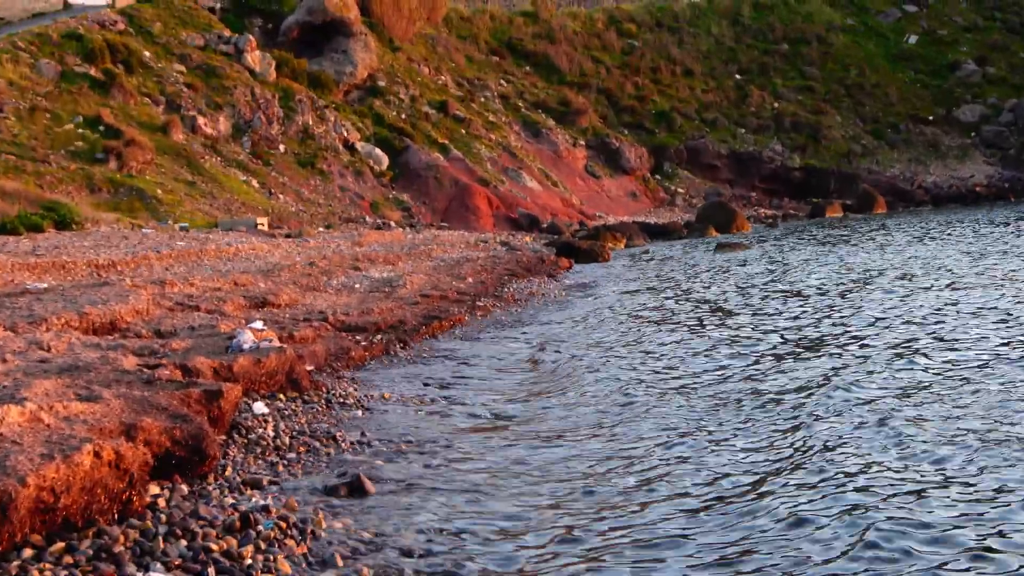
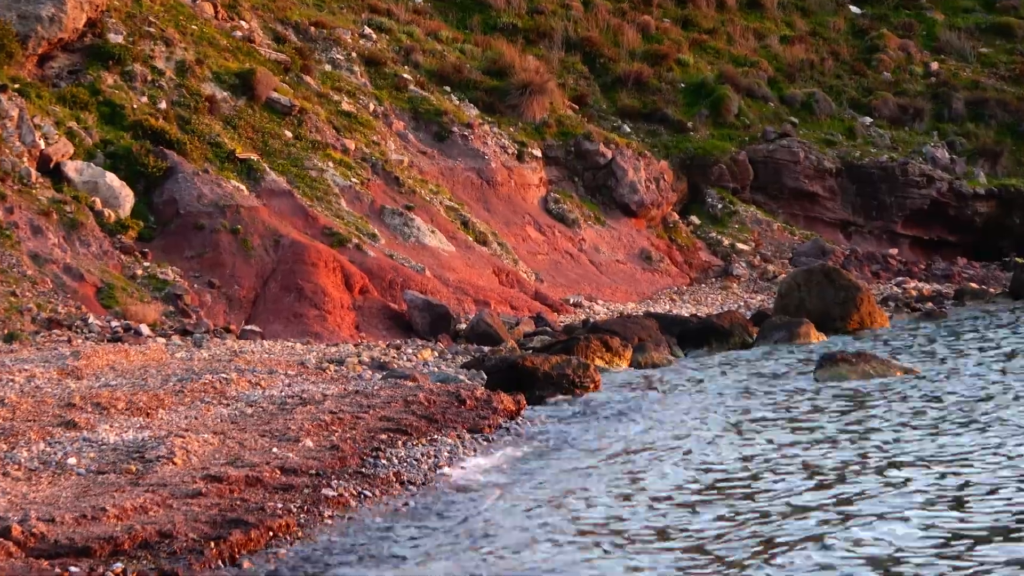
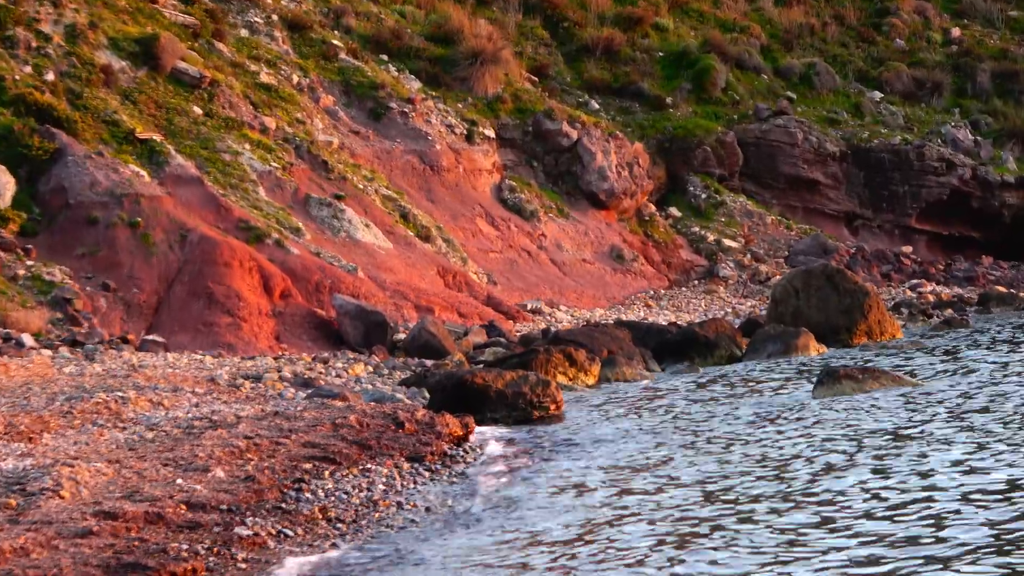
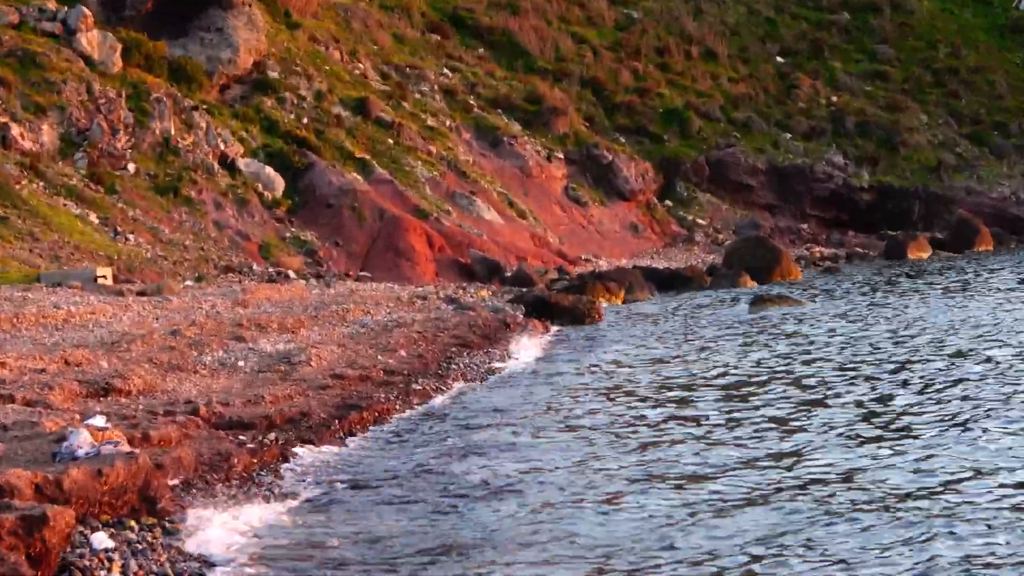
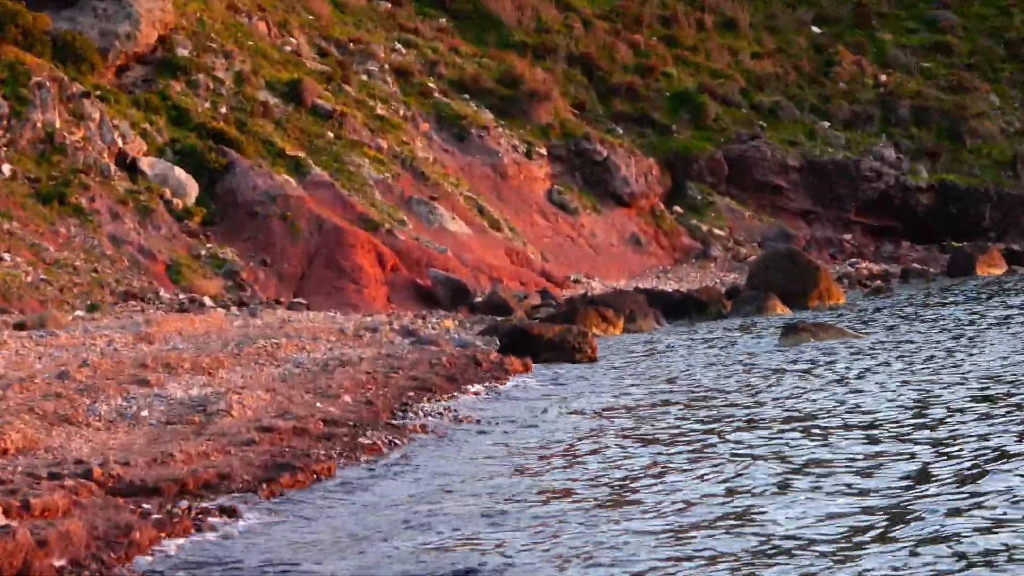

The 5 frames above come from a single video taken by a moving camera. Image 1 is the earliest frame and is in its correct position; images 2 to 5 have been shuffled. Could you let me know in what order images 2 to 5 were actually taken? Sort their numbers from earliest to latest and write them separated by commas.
4, 5, 2, 3
